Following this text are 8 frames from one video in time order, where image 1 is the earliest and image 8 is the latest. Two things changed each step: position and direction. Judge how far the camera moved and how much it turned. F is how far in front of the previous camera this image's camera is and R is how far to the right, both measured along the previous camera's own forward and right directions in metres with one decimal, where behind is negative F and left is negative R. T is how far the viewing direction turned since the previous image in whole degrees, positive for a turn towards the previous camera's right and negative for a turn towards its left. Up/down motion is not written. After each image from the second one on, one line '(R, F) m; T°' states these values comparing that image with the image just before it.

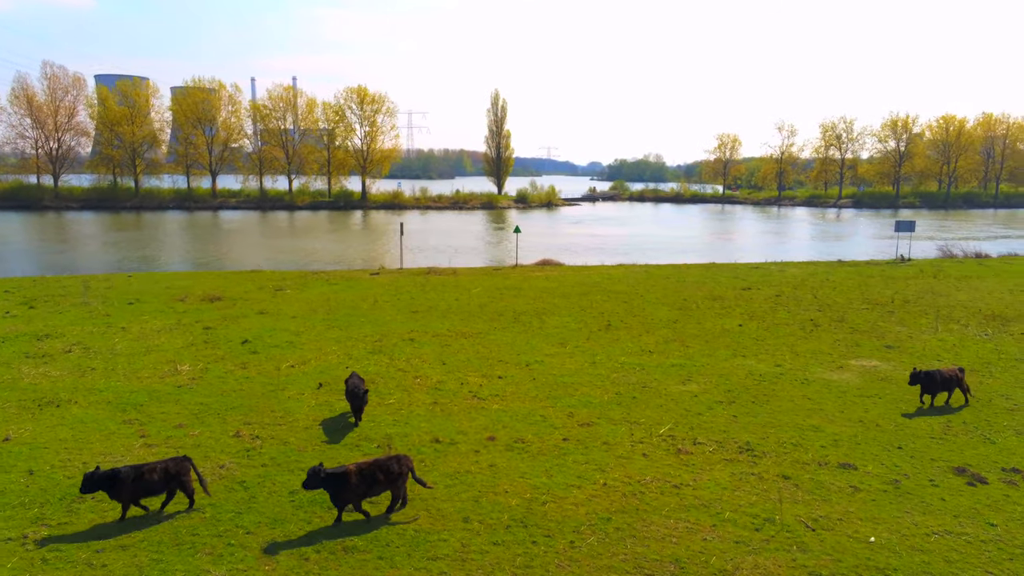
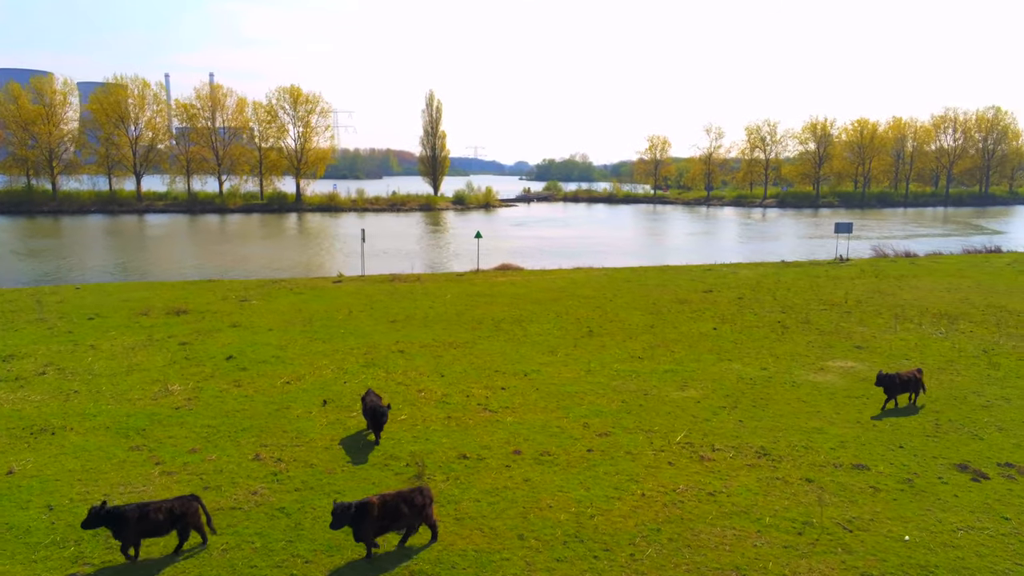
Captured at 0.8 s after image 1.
(-1.1, 0.0) m; +6°
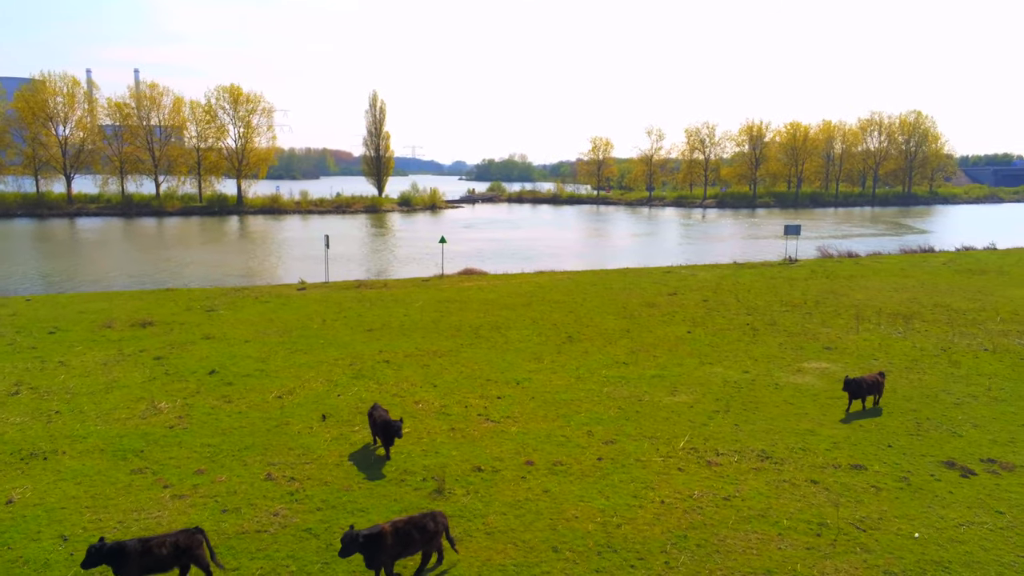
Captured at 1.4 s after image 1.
(-0.8, -0.1) m; +5°
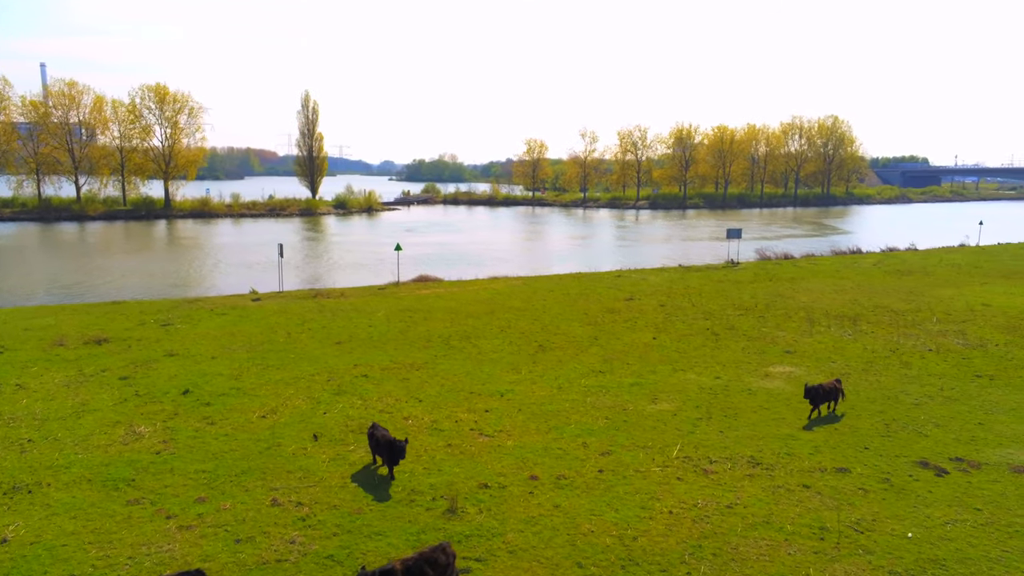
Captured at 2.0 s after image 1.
(-0.9, -0.1) m; +5°
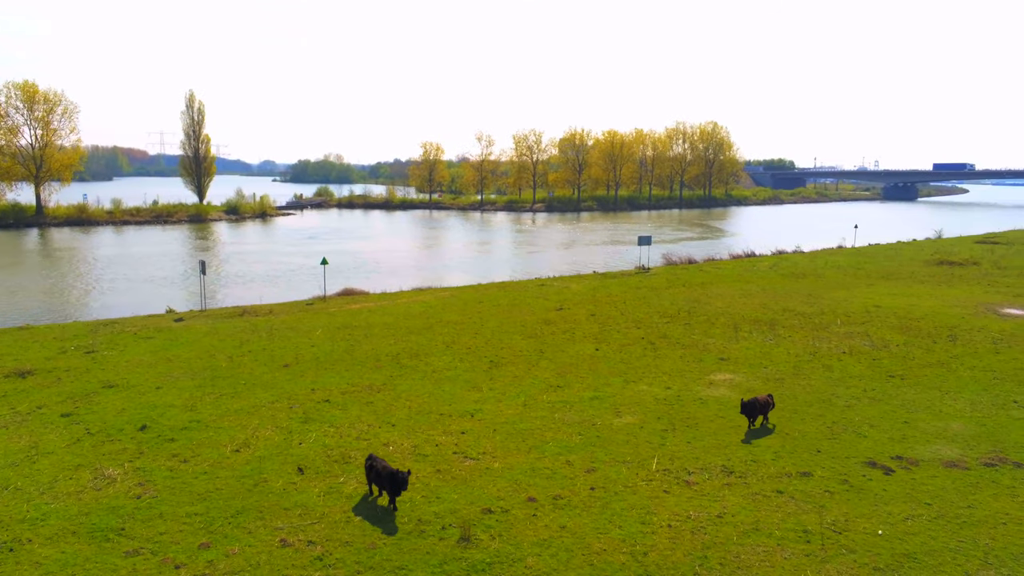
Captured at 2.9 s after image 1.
(-1.3, -0.2) m; +9°
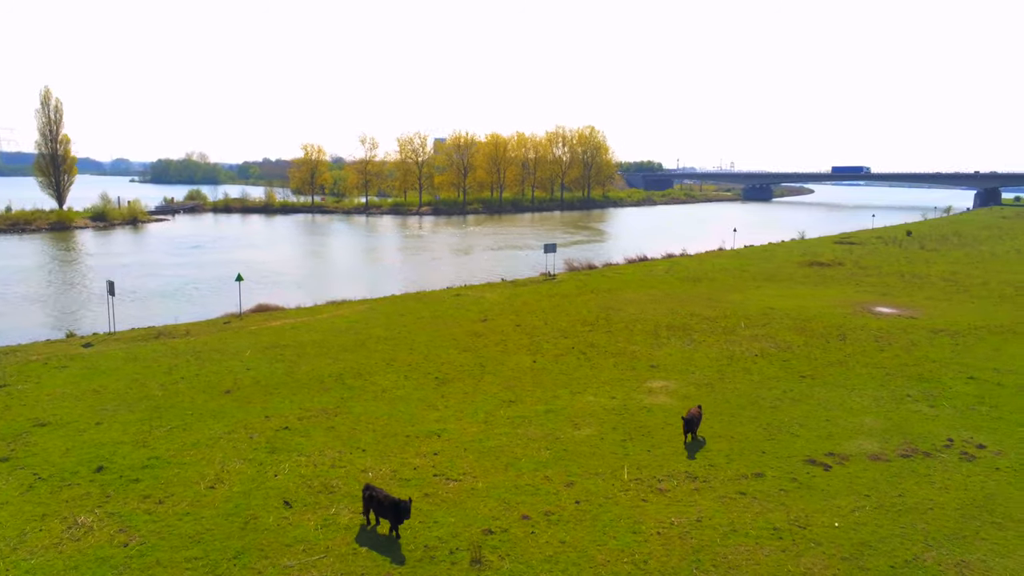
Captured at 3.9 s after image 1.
(-1.5, -0.3) m; +10°
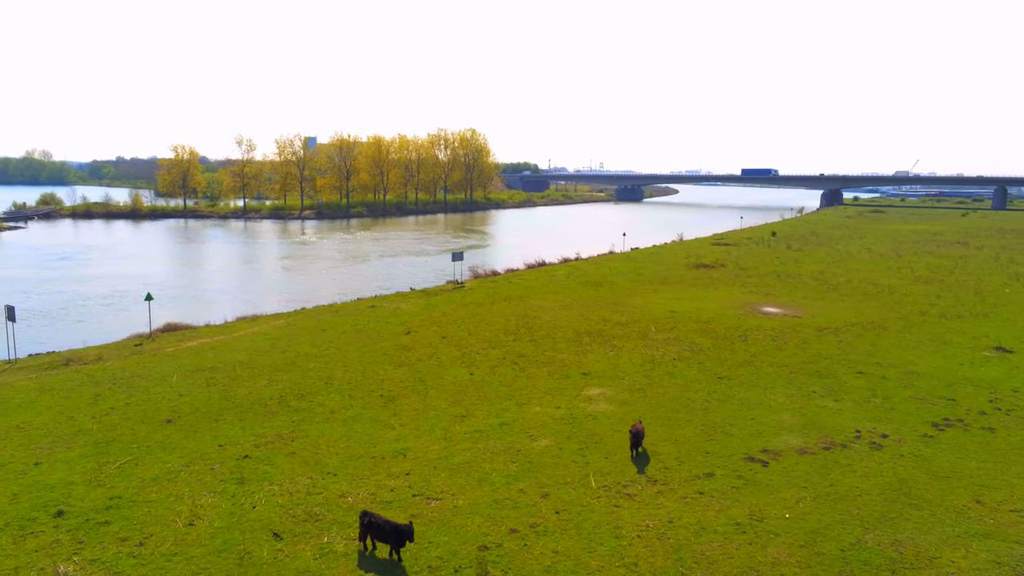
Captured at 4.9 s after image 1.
(-1.5, -0.4) m; +10°
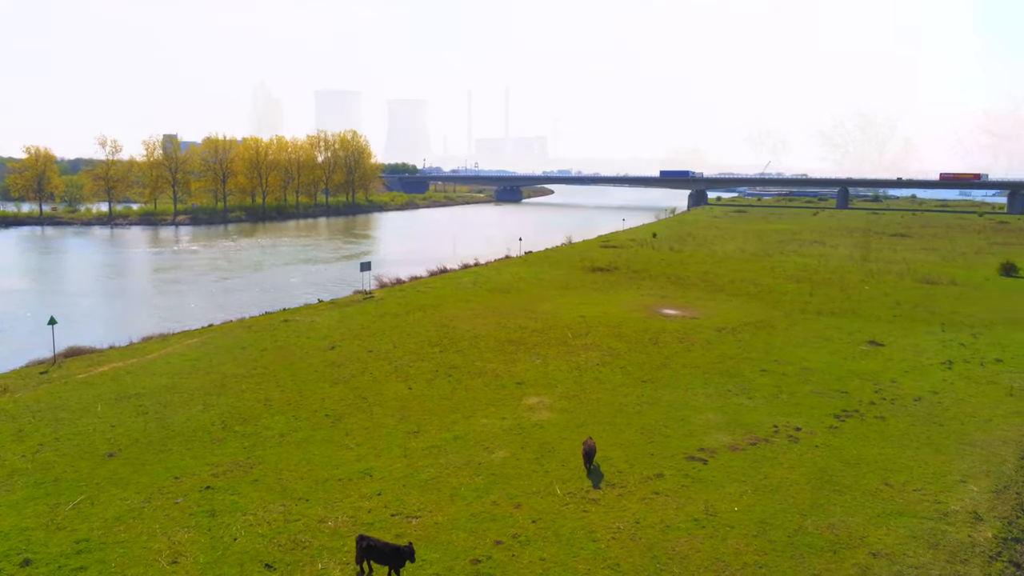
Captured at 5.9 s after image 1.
(-1.5, -0.5) m; +9°
